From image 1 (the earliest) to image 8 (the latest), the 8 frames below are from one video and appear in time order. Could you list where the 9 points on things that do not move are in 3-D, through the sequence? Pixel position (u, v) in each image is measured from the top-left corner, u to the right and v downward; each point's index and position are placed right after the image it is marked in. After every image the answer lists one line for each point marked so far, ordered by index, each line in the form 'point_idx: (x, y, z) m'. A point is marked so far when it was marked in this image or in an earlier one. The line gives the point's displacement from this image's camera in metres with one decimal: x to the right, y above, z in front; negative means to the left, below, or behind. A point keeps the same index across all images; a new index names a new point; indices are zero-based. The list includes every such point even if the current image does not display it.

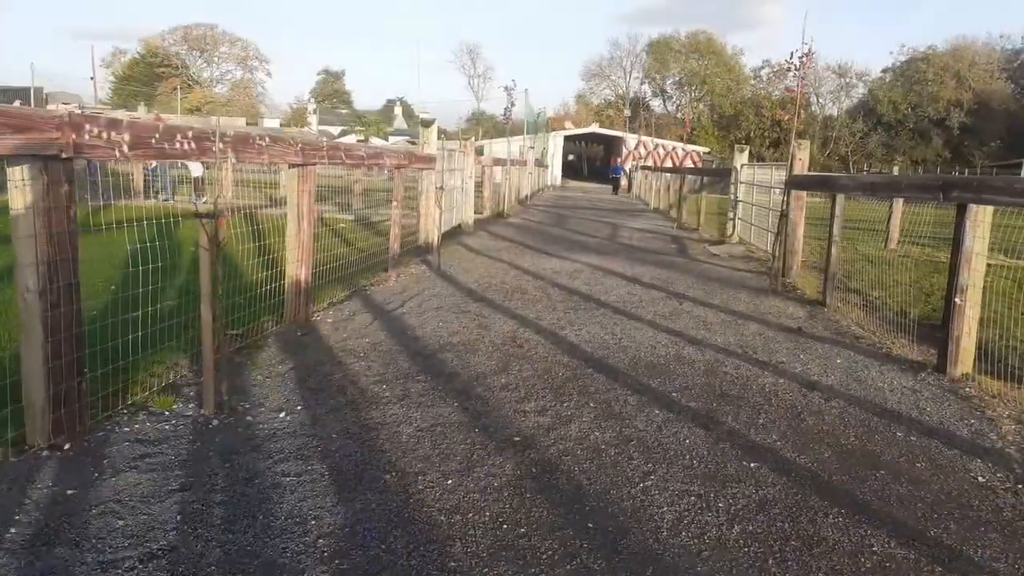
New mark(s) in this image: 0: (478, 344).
0: (-0.3, -0.4, +5.8) m
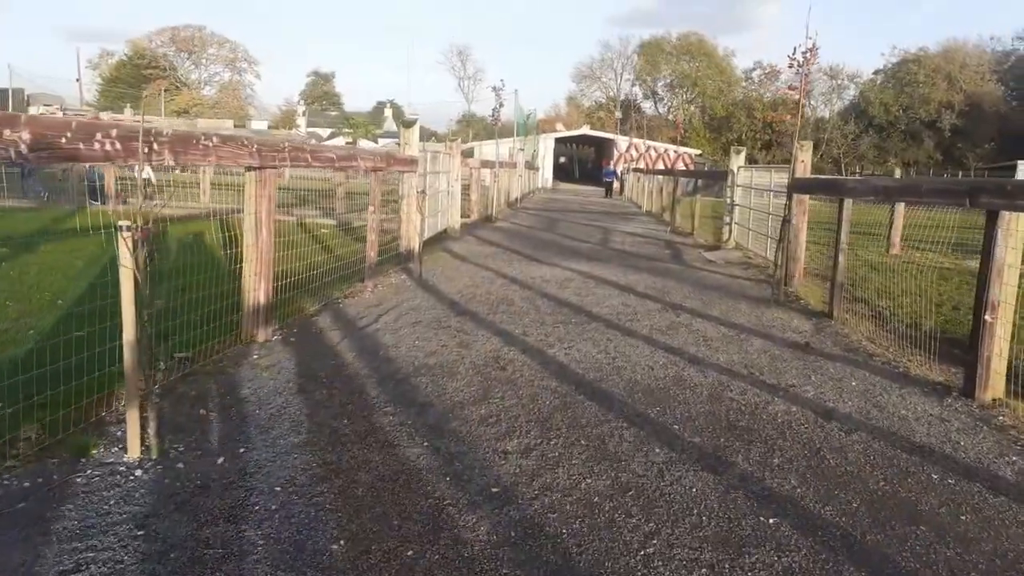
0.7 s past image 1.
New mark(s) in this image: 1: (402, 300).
0: (-0.4, -0.5, +5.2) m
1: (-1.1, -0.1, +7.7) m
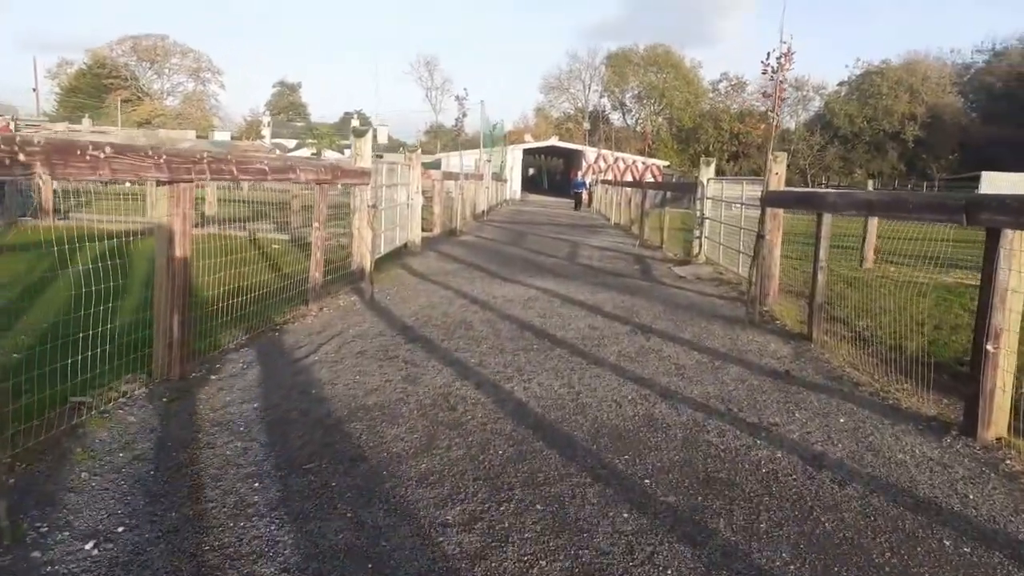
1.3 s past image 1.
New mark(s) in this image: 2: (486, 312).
0: (-0.7, -0.7, +4.6) m
1: (-1.5, -0.3, +7.1) m
2: (-0.3, -0.2, +8.2) m
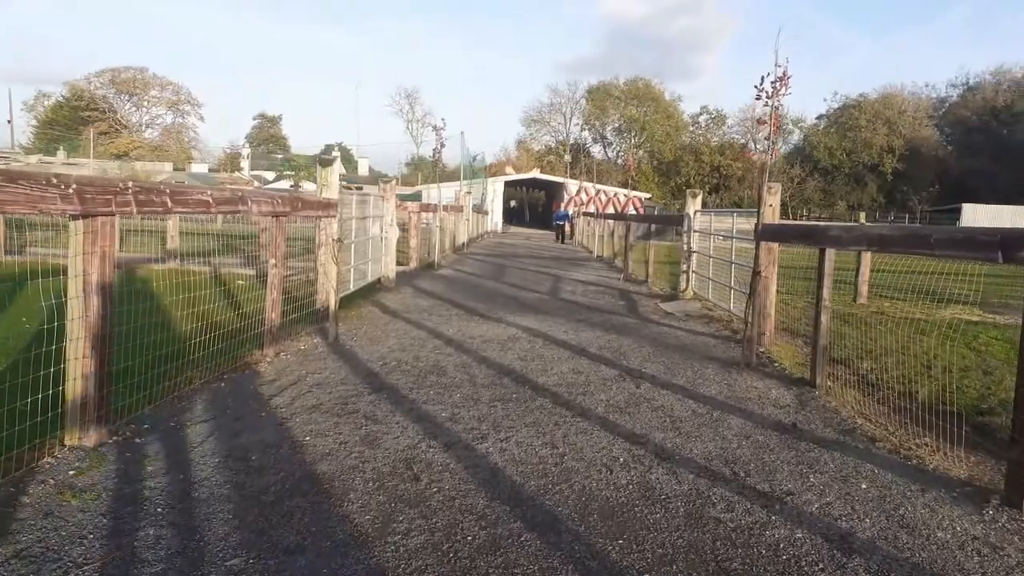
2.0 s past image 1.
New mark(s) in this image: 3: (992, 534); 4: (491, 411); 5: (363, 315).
0: (-0.8, -1.0, +3.9) m
1: (-1.7, -0.7, +6.4) m
2: (-0.5, -0.6, +7.5) m
3: (+2.2, -1.1, +3.6) m
4: (-0.1, -0.9, +5.5) m
5: (-1.8, -0.3, +9.8) m
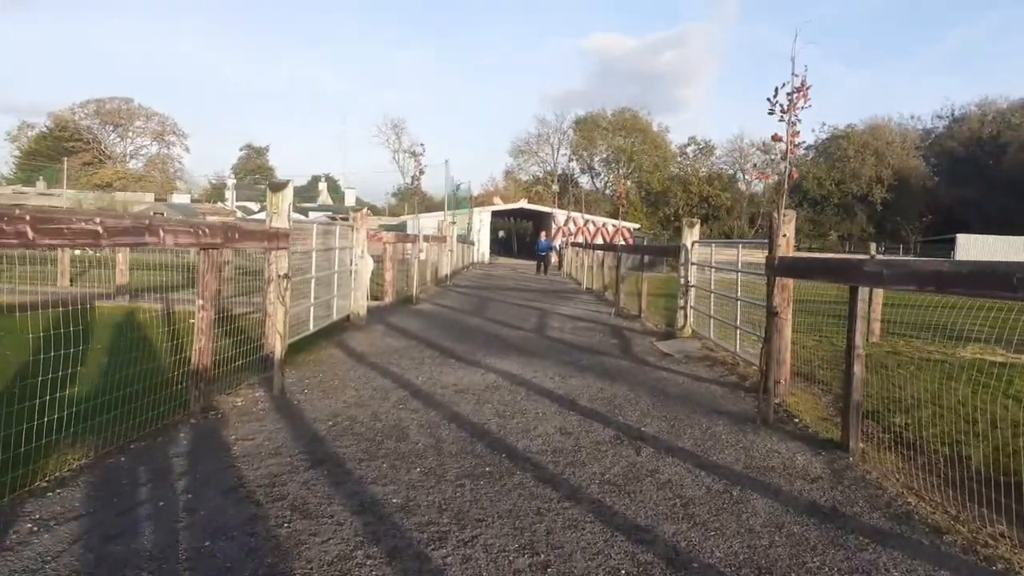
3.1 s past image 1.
0: (-0.9, -1.2, +2.8) m
1: (-1.8, -1.0, +5.3) m
2: (-0.7, -1.0, +6.4) m
3: (+2.1, -1.3, +2.5) m
4: (-0.3, -1.1, +4.4) m
5: (-2.1, -0.8, +8.7) m
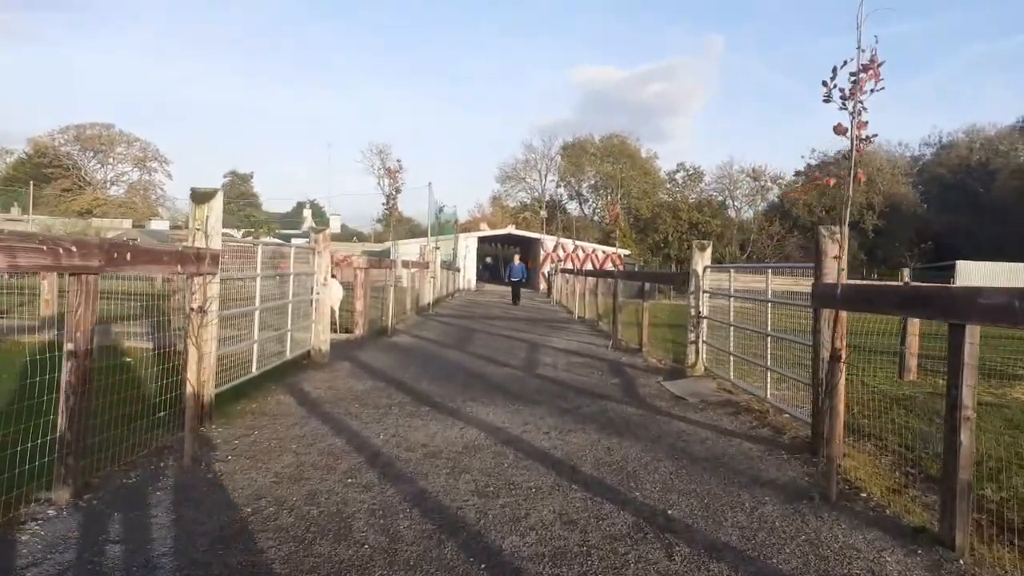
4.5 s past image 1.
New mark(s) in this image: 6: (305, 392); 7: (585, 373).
0: (-1.0, -1.3, +1.3) m
1: (-1.9, -1.2, +3.7) m
2: (-0.8, -1.2, +4.9) m
3: (+2.0, -1.4, +1.0) m
4: (-0.4, -1.3, +2.8) m
5: (-2.2, -1.1, +7.1) m
6: (-2.1, -1.1, +8.1) m
7: (+0.9, -1.1, +10.4) m
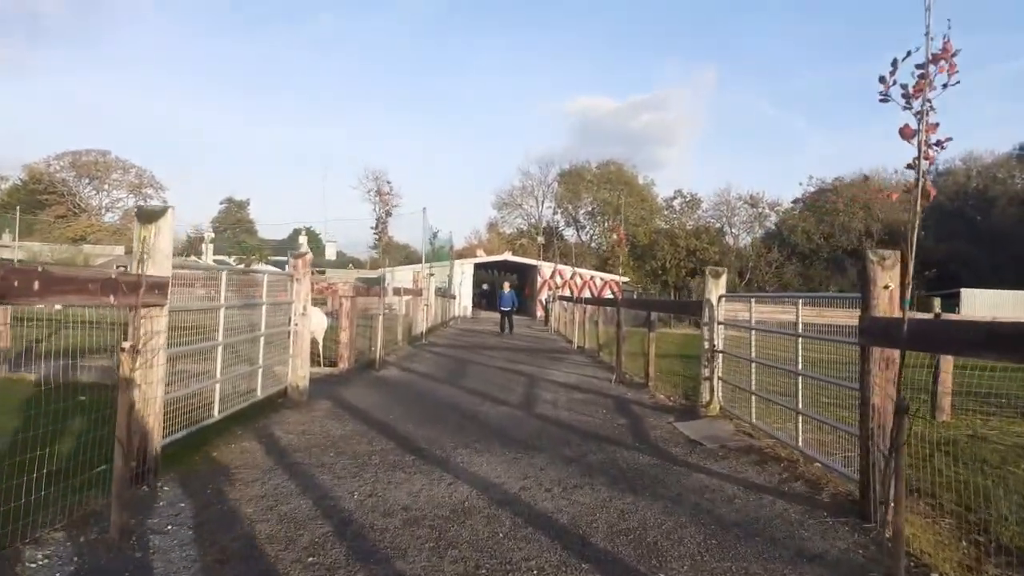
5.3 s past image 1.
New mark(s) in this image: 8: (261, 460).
0: (-1.0, -1.3, +0.4) m
1: (-1.9, -1.3, +2.8) m
2: (-0.8, -1.4, +3.9) m
3: (+2.0, -1.5, +0.1) m
4: (-0.4, -1.4, +1.9) m
5: (-2.2, -1.3, +6.2) m
6: (-2.1, -1.4, +7.2) m
7: (+0.9, -1.5, +9.5) m
8: (-2.0, -1.4, +6.4) m
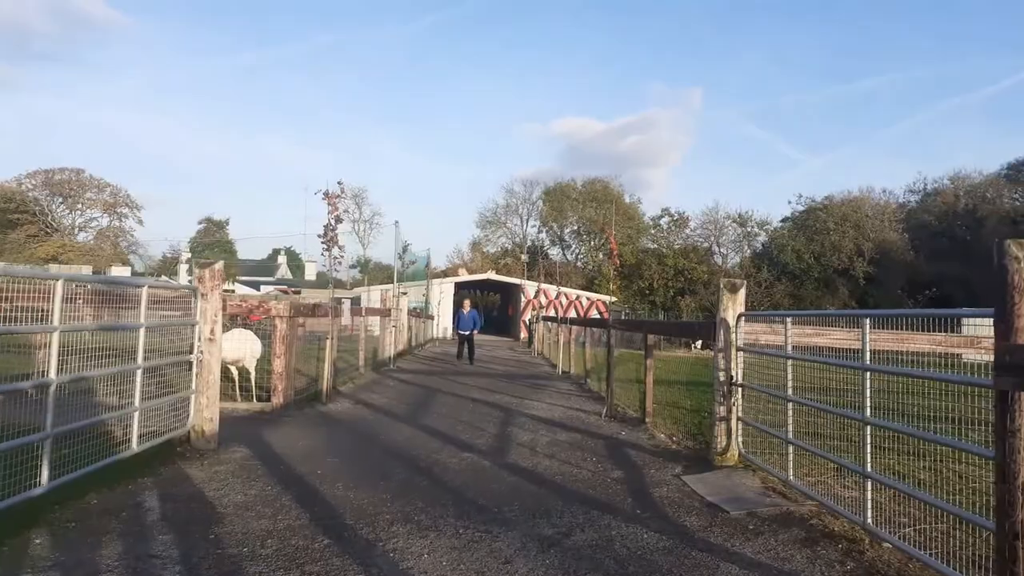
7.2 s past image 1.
0: (-1.1, -1.3, -1.6) m
1: (-2.1, -1.3, +0.8) m
2: (-1.0, -1.4, +2.0) m
3: (+1.9, -1.4, -1.8) m
4: (-0.6, -1.4, 0.0) m
5: (-2.5, -1.4, +4.2) m
6: (-2.4, -1.5, +5.2) m
7: (+0.6, -1.6, +7.5) m
8: (-2.3, -1.4, +4.5) m
